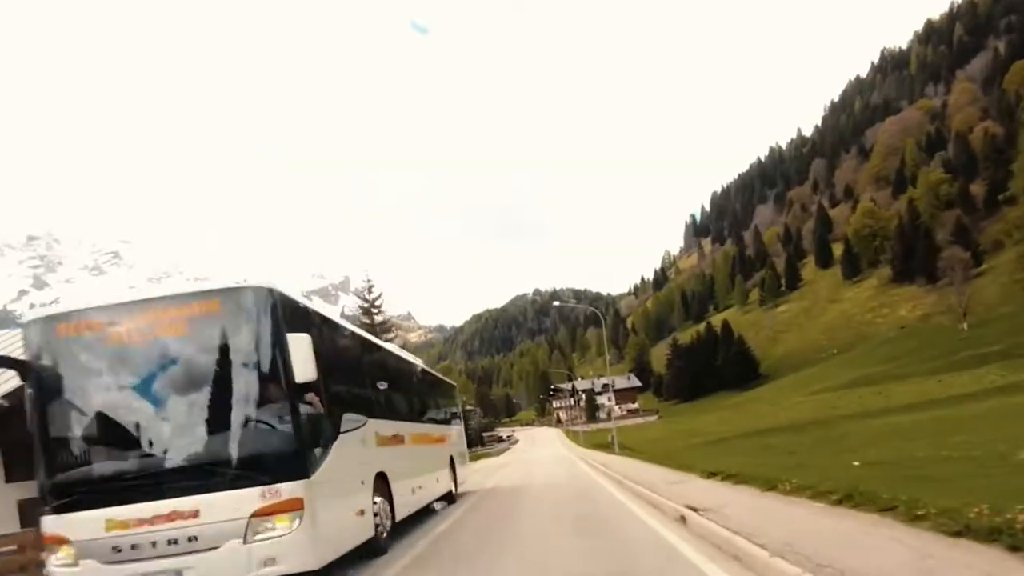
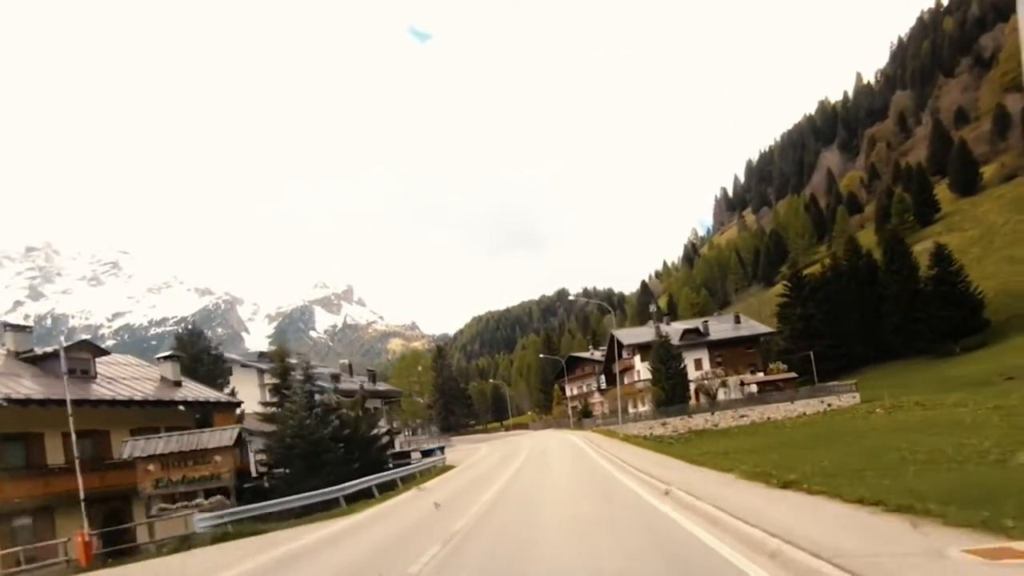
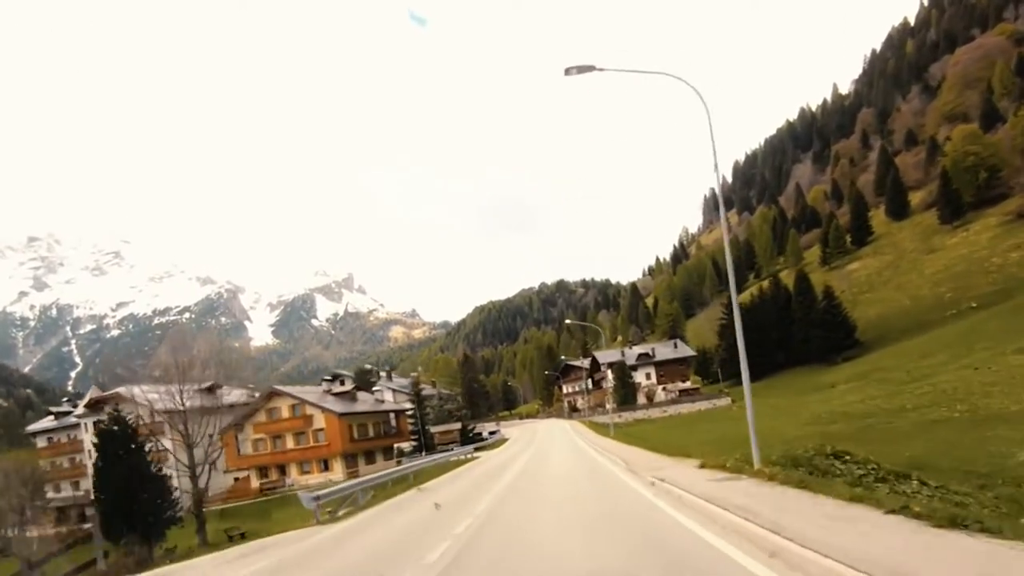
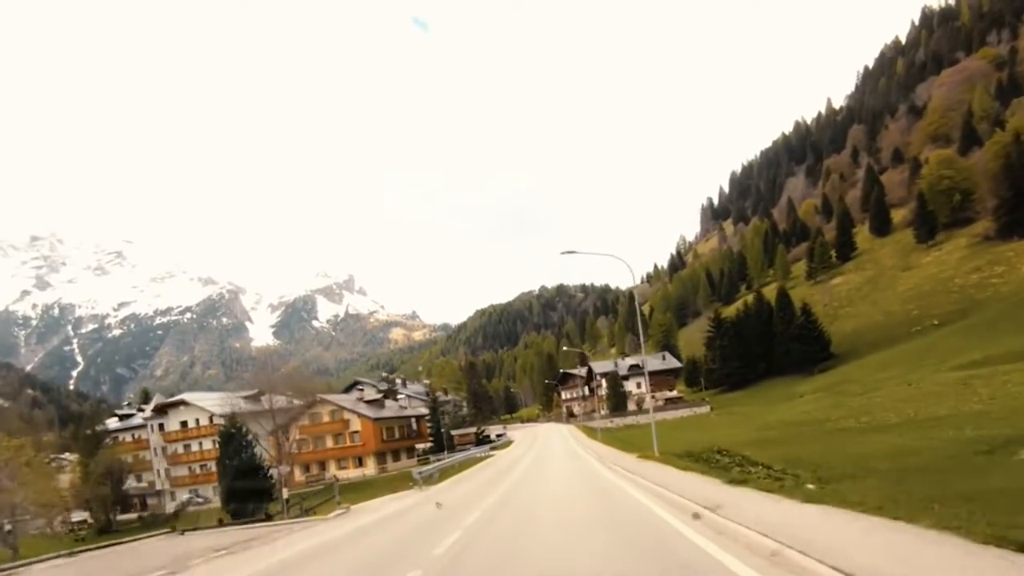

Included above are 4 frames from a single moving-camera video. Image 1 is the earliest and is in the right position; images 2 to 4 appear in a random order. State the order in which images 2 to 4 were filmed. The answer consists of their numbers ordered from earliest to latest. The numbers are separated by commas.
4, 3, 2
